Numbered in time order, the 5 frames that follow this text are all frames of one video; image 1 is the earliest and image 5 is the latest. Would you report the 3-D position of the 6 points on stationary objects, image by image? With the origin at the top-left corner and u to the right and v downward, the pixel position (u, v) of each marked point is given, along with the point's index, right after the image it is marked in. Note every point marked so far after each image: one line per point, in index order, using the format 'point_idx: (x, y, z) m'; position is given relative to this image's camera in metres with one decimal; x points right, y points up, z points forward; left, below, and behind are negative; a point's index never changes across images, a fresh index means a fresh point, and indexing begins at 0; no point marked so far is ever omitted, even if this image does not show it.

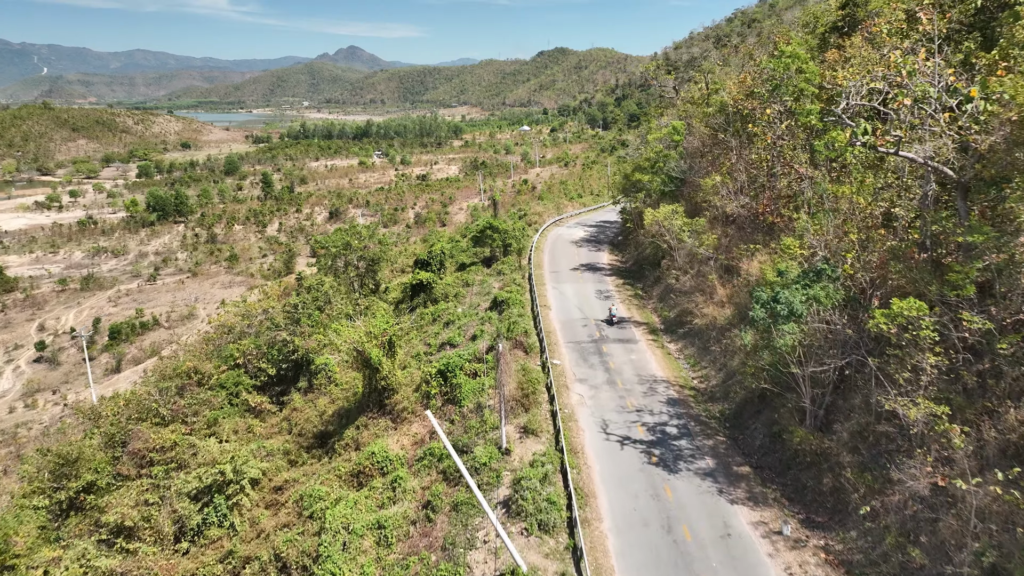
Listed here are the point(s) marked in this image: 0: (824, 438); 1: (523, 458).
0: (+4.8, -2.3, +10.8) m
1: (+0.2, -3.0, +12.3) m
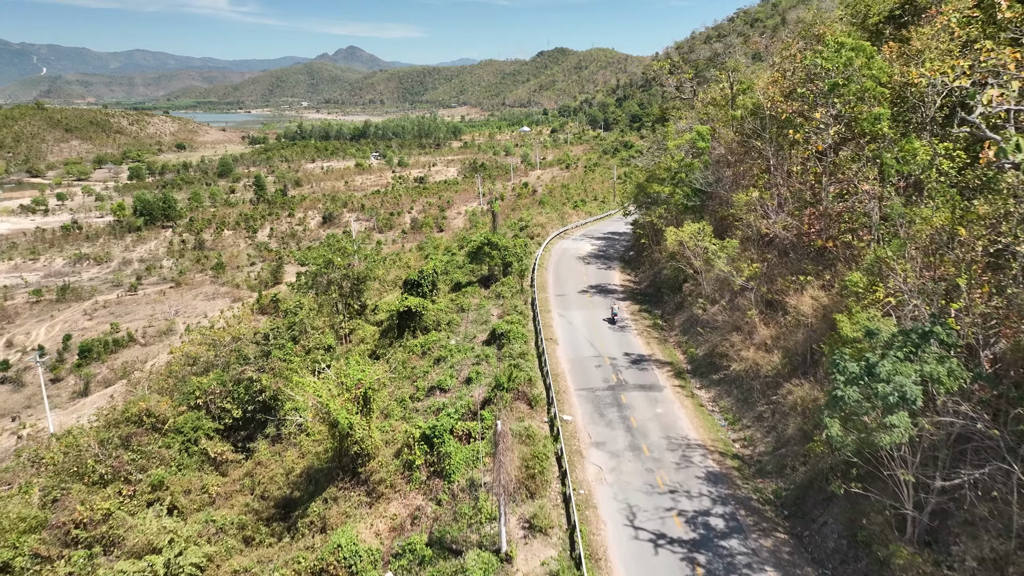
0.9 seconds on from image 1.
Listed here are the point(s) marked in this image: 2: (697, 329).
0: (+4.9, -3.1, +8.0) m
1: (+0.2, -3.8, +9.5) m
2: (+4.7, -1.0, +17.8) m
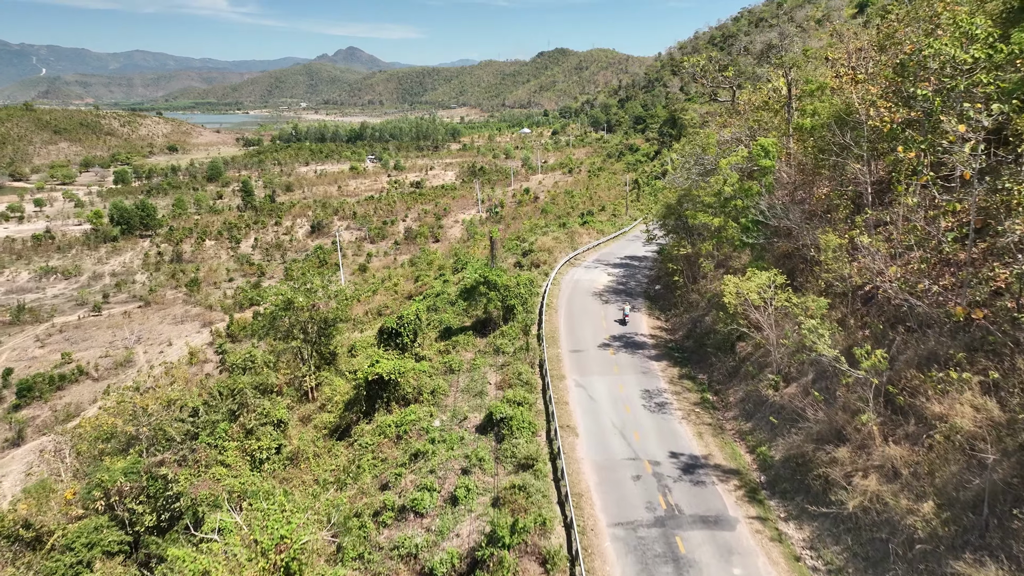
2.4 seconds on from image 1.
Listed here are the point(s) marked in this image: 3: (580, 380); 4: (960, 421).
0: (+4.9, -4.5, +3.3) m
1: (+0.3, -5.2, +4.8) m
2: (+4.8, -2.4, +13.1) m
3: (+1.6, -2.1, +15.9) m
4: (+5.7, -1.7, +8.9) m
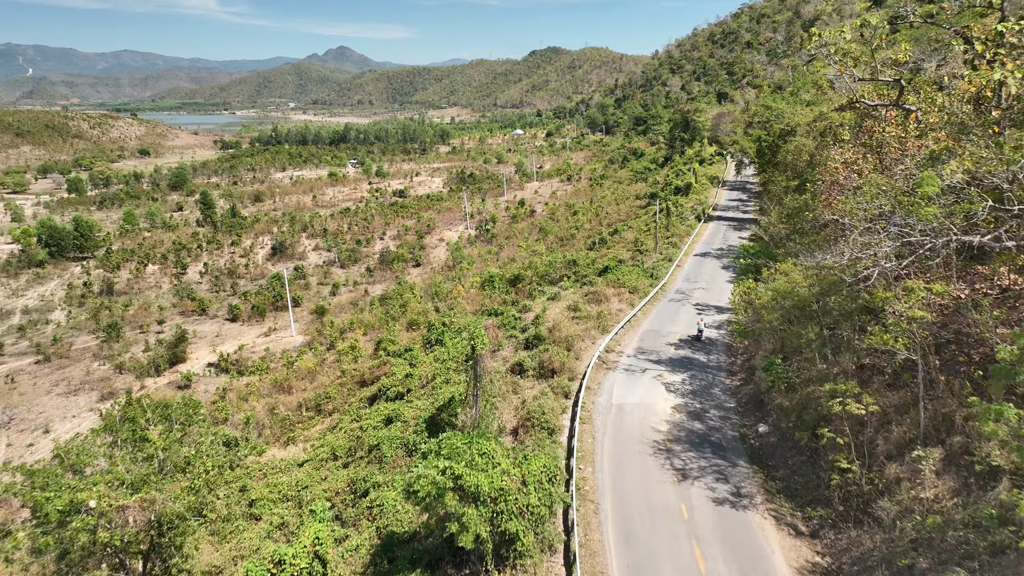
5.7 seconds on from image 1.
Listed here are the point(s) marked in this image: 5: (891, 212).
0: (+5.1, -7.2, -6.6) m
1: (+0.5, -7.9, -5.2) m
2: (+4.8, -5.1, +3.2) m
3: (+1.6, -4.8, +6.0) m
4: (+5.8, -4.4, -1.0) m
5: (+5.5, +1.2, +10.2) m
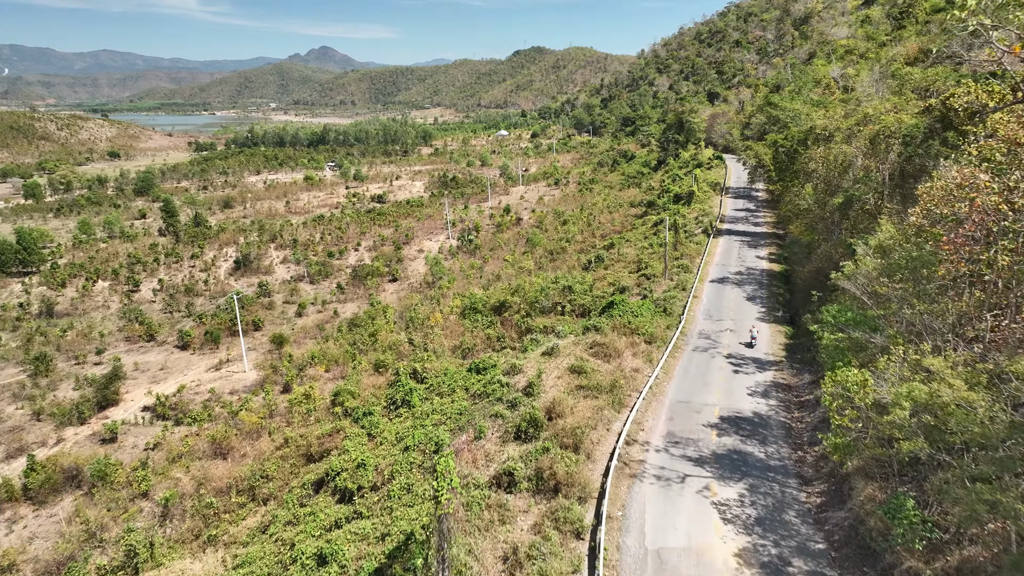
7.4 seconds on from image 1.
0: (+5.4, -8.4, -11.4) m
1: (+0.7, -9.2, -10.0) m
2: (+4.9, -6.4, -1.6) m
3: (+1.6, -6.1, +1.2) m
4: (+6.0, -5.7, -5.7) m
5: (+5.4, -0.1, +5.5) m
